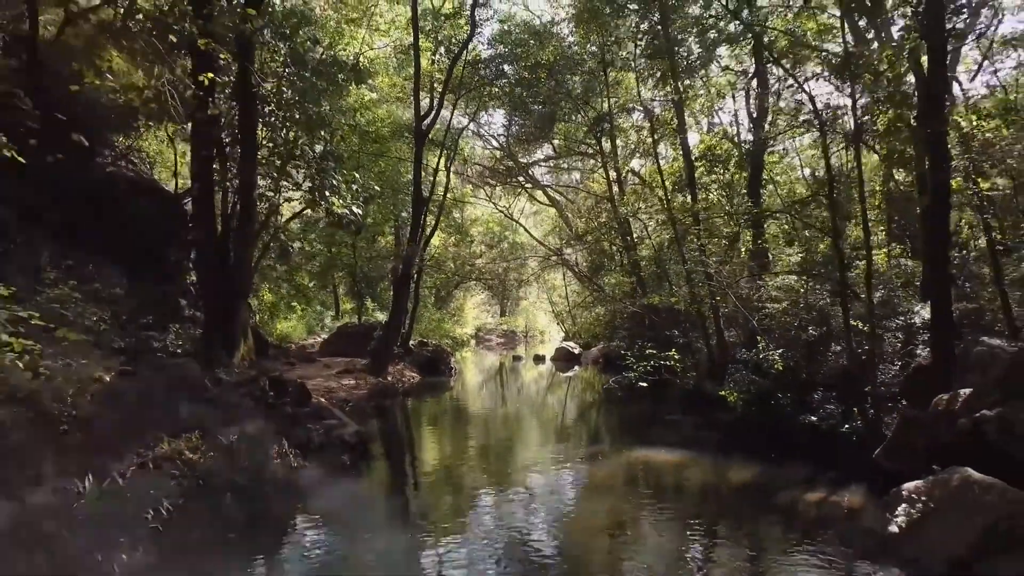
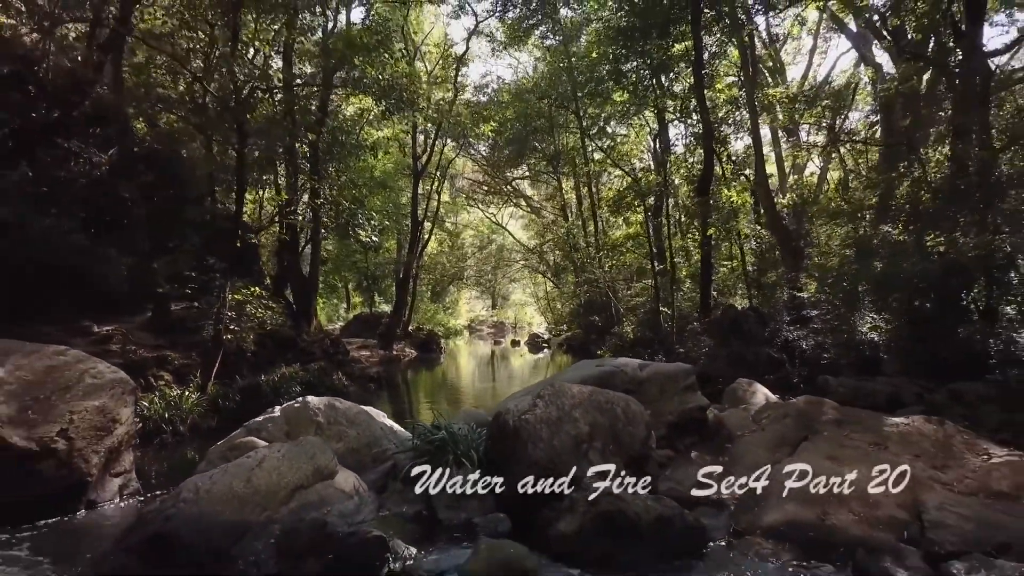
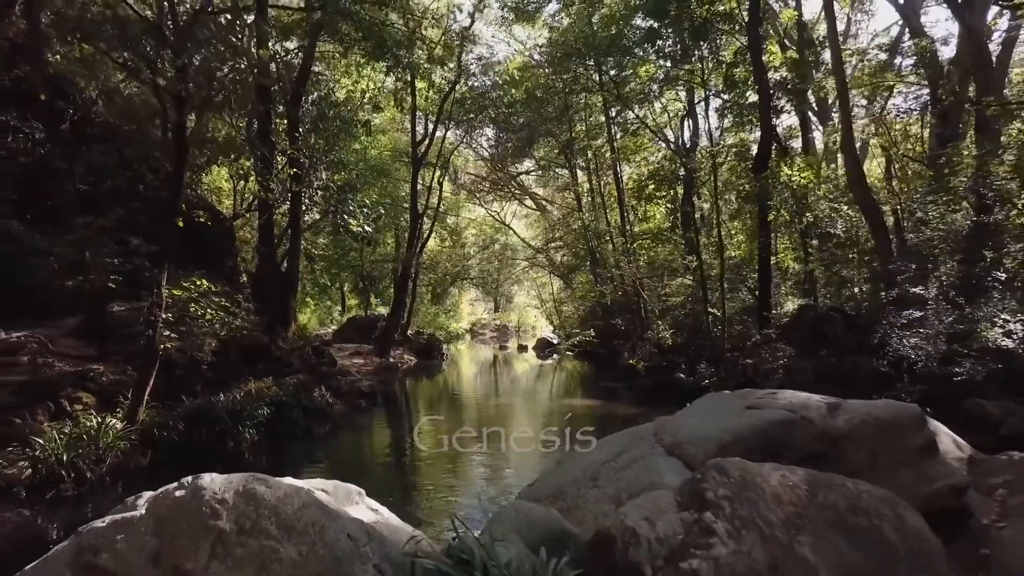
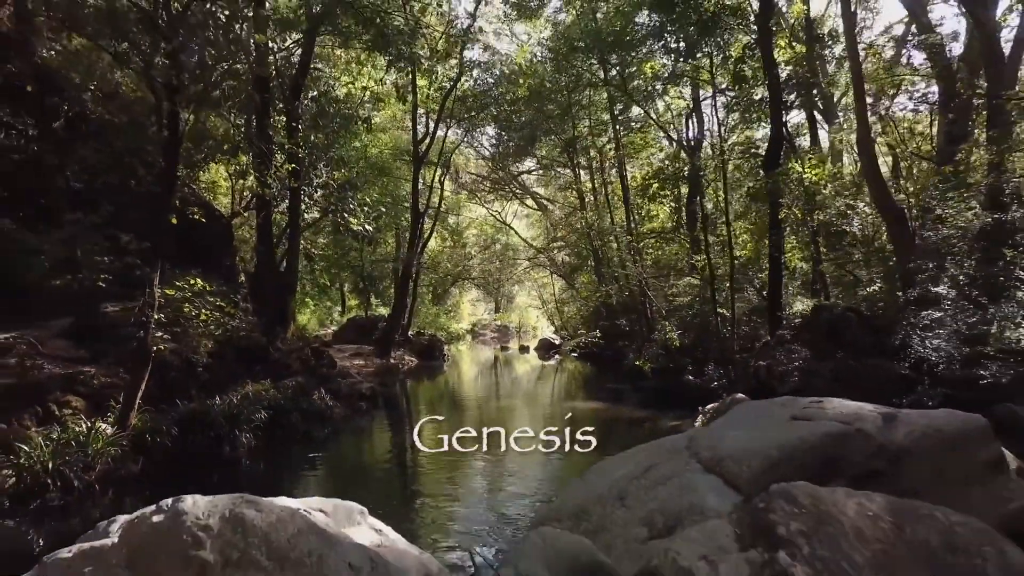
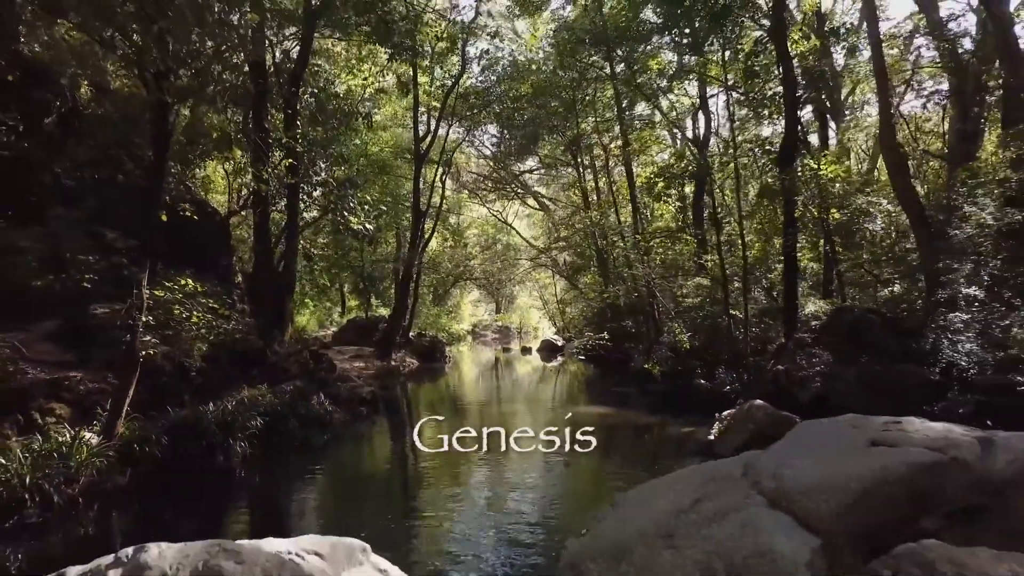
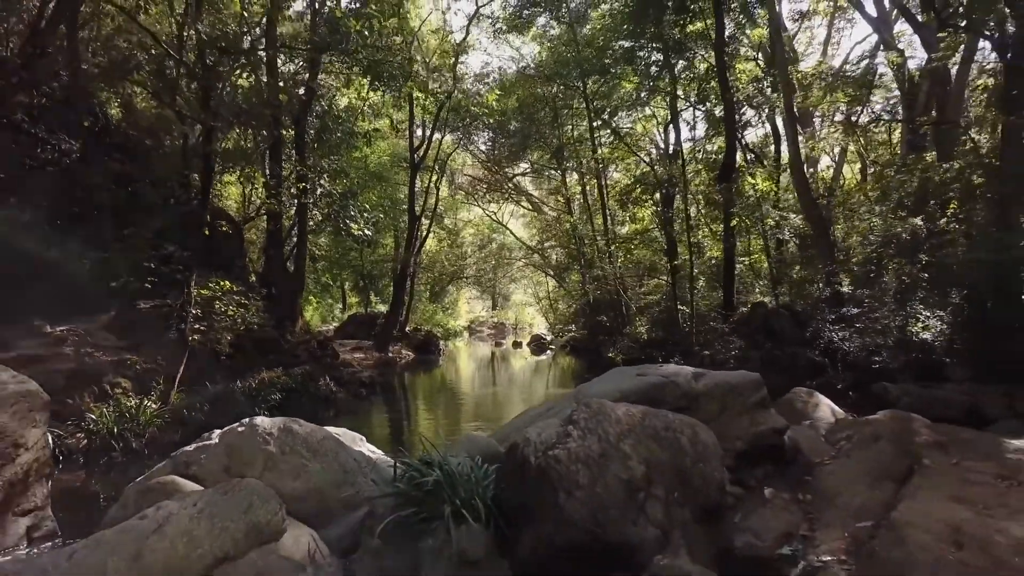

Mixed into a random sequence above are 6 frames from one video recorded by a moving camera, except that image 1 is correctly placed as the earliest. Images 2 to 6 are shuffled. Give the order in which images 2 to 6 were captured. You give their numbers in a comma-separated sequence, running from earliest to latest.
5, 4, 3, 6, 2
